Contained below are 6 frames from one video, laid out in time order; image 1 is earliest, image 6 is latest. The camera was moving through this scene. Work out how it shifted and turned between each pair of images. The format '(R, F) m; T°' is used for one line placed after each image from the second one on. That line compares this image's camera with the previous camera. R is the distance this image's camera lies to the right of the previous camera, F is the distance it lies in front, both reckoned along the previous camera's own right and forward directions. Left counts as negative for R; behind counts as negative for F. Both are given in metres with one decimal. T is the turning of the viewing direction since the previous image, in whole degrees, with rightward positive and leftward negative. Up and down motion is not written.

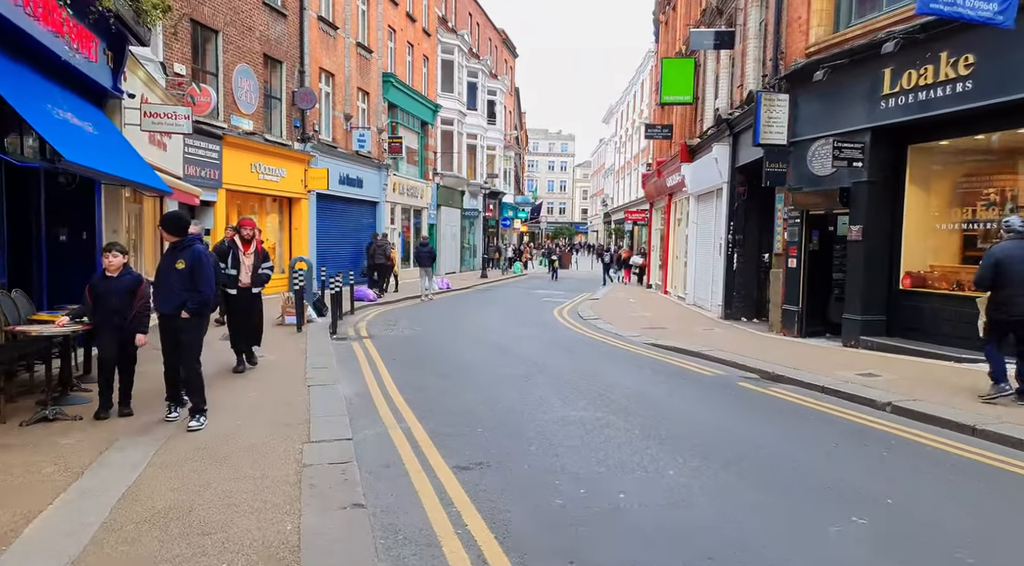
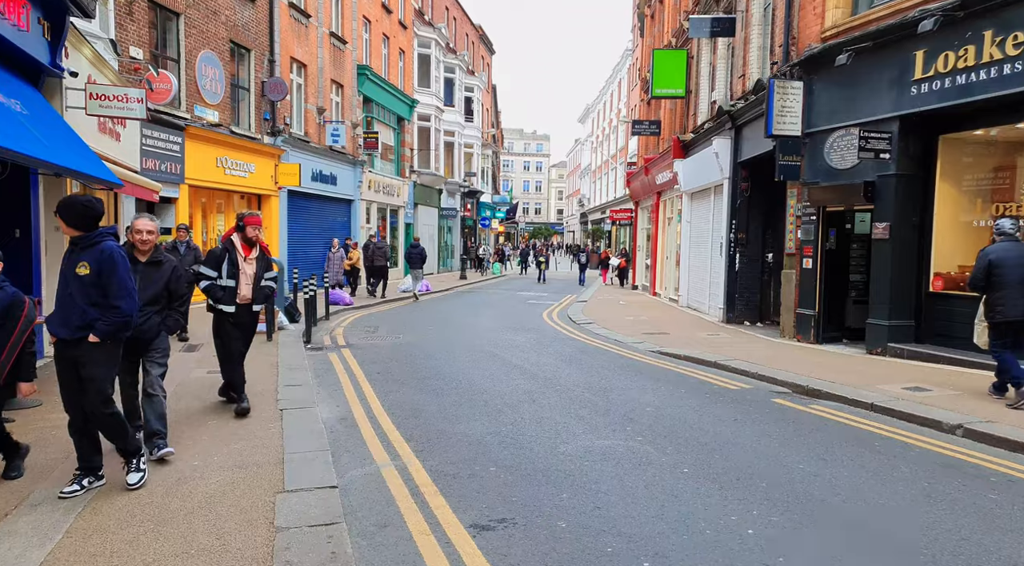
(-0.3, +1.1) m; +2°
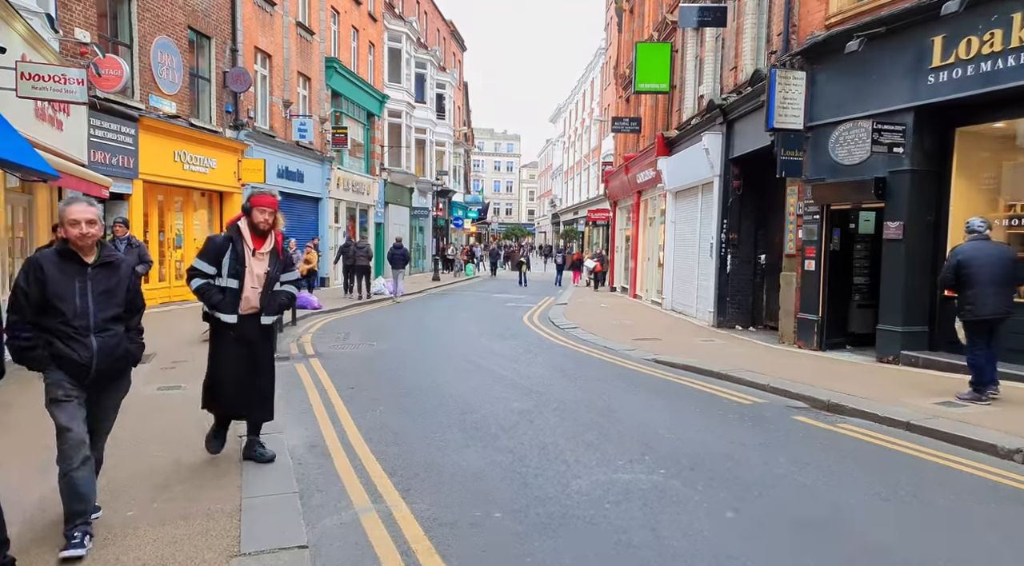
(-0.2, +0.9) m; +2°
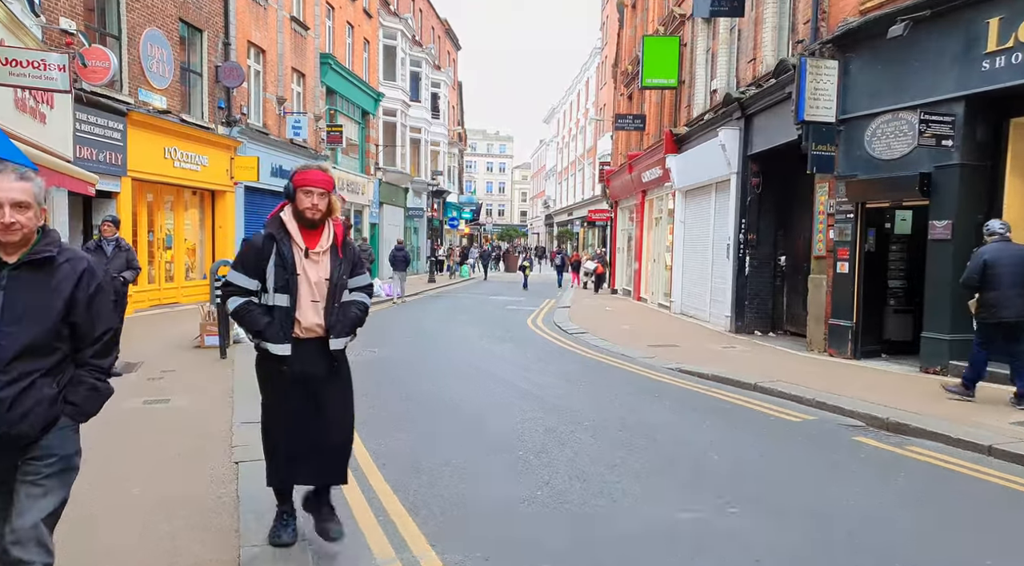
(-0.3, +0.7) m; +1°
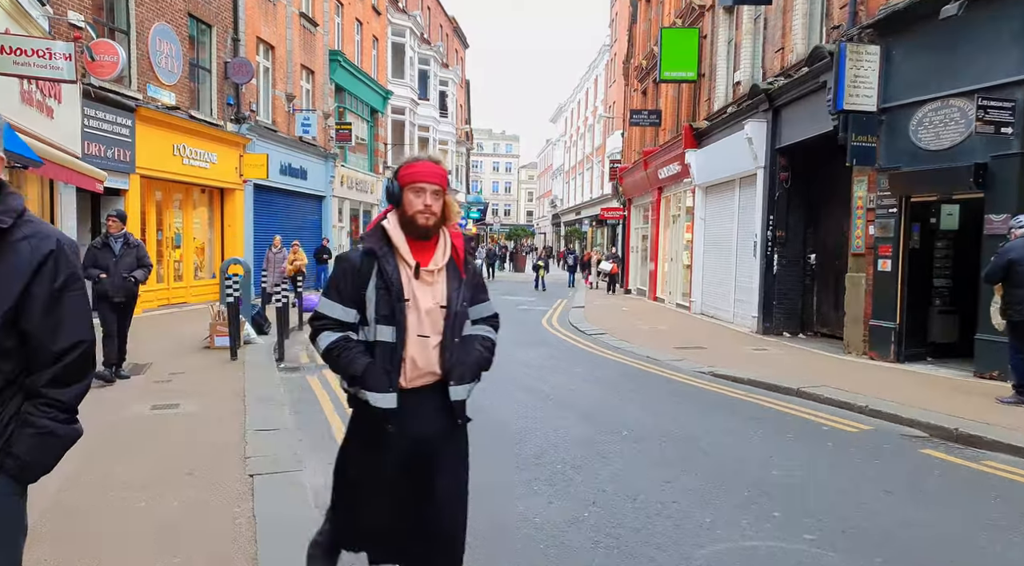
(-0.2, +0.5) m; 0°
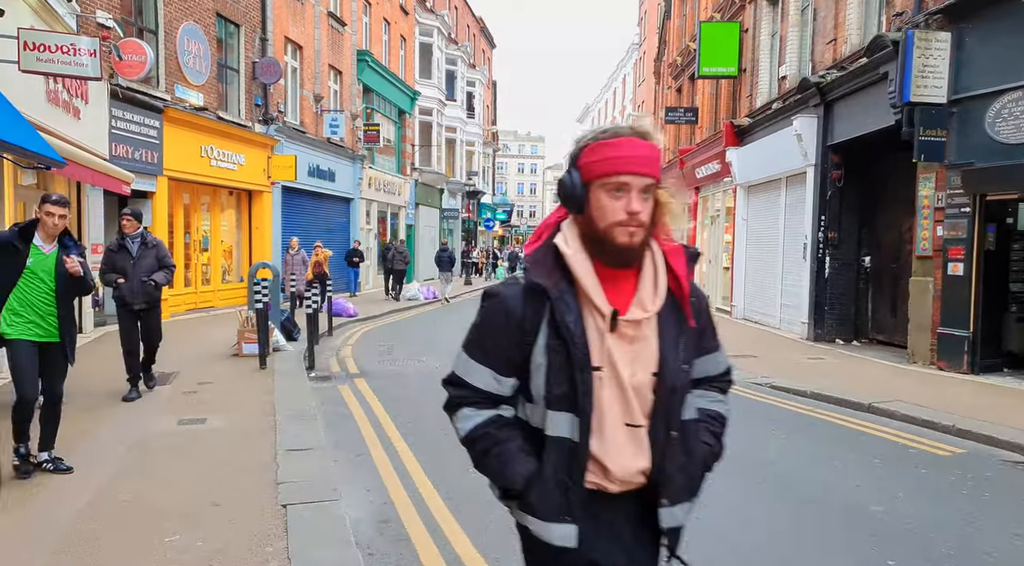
(-0.2, +0.5) m; -2°
